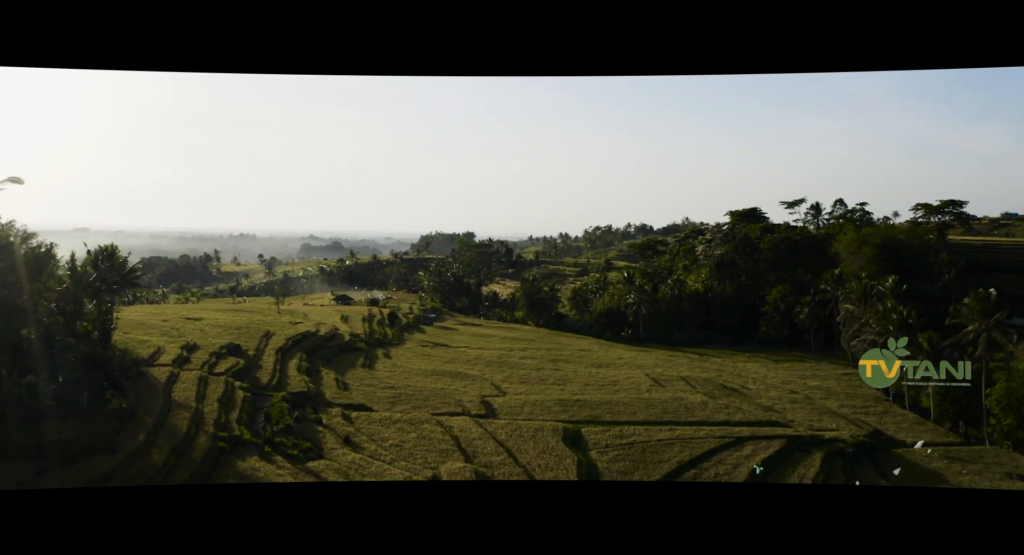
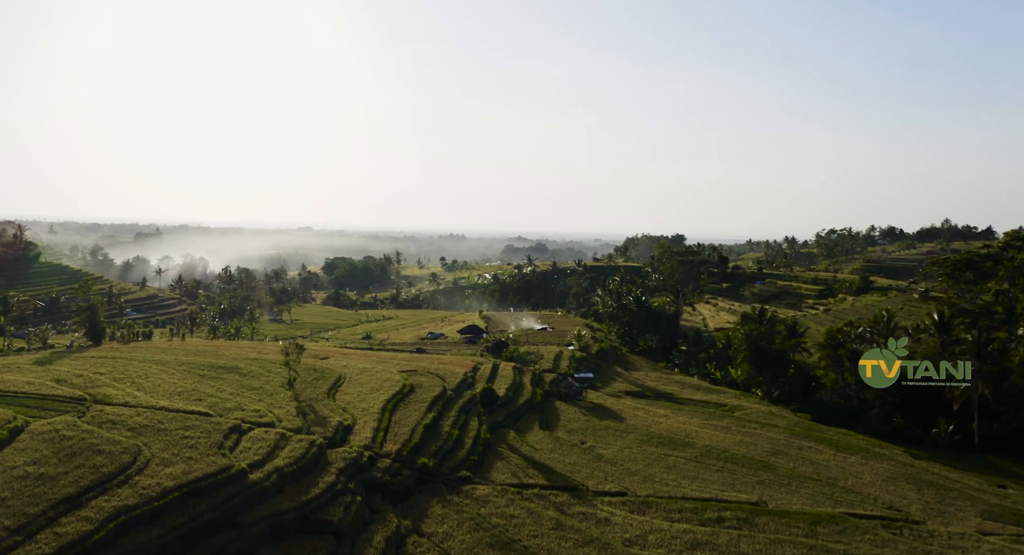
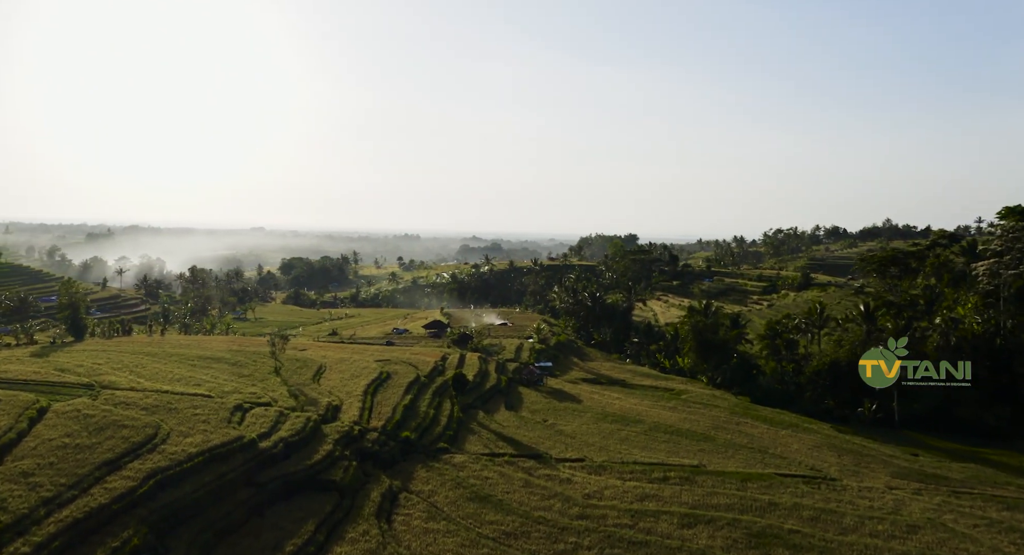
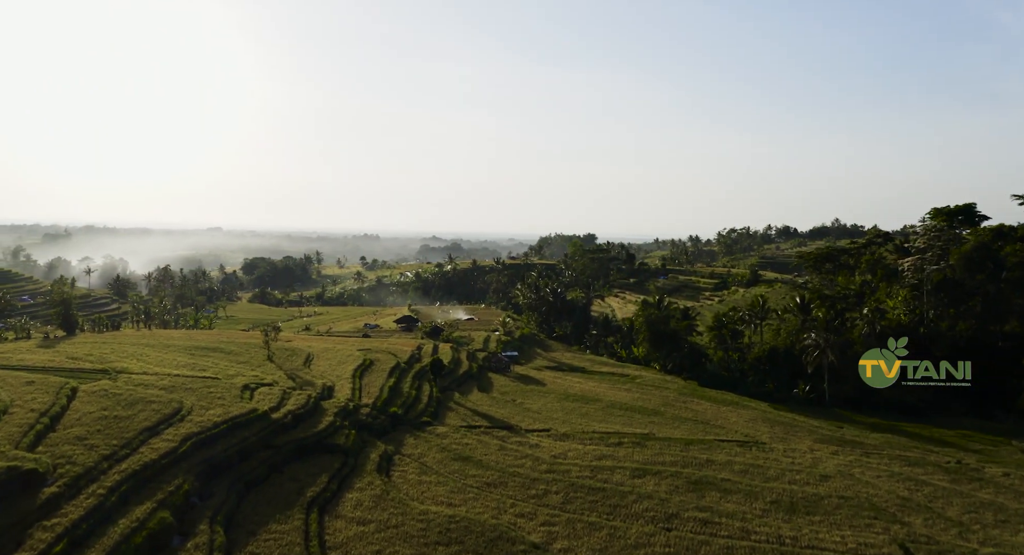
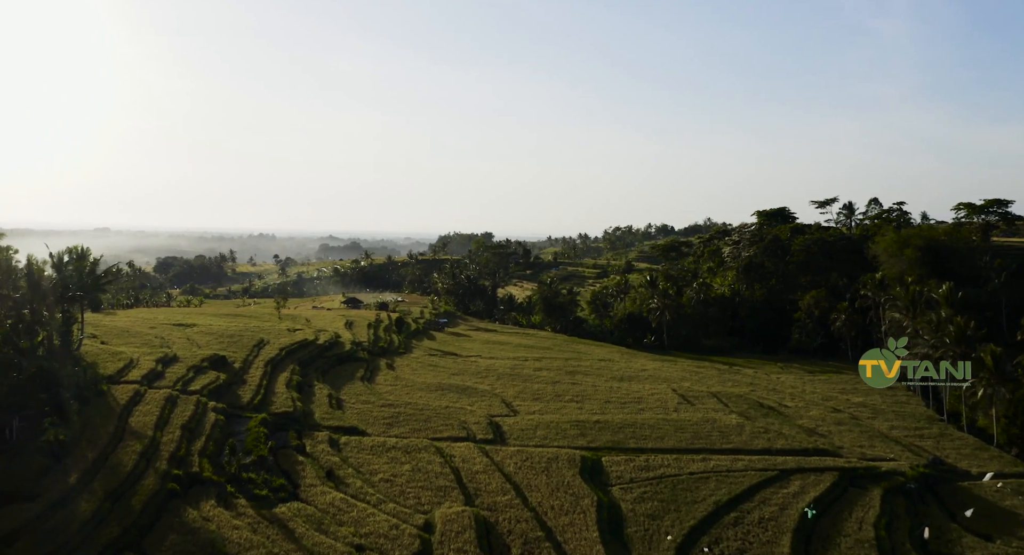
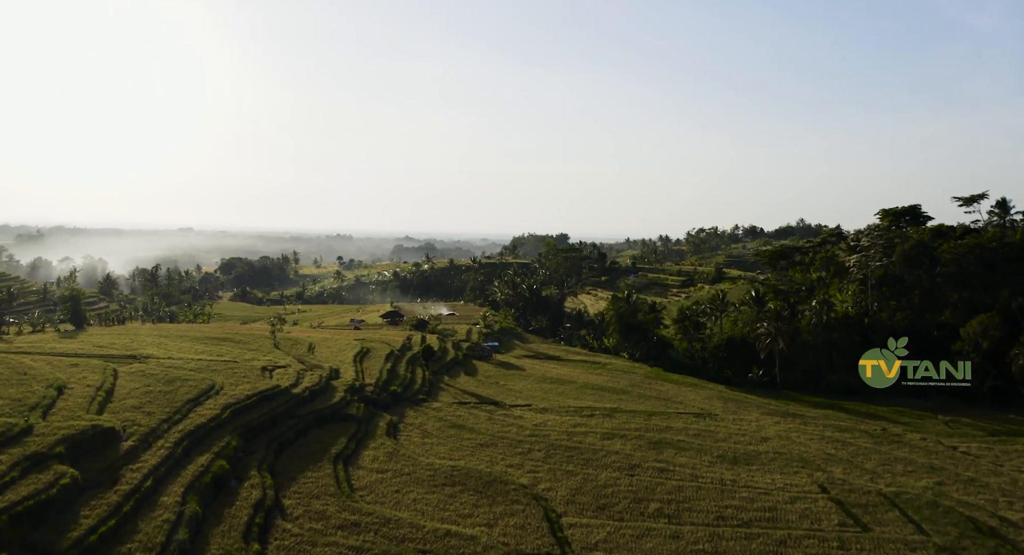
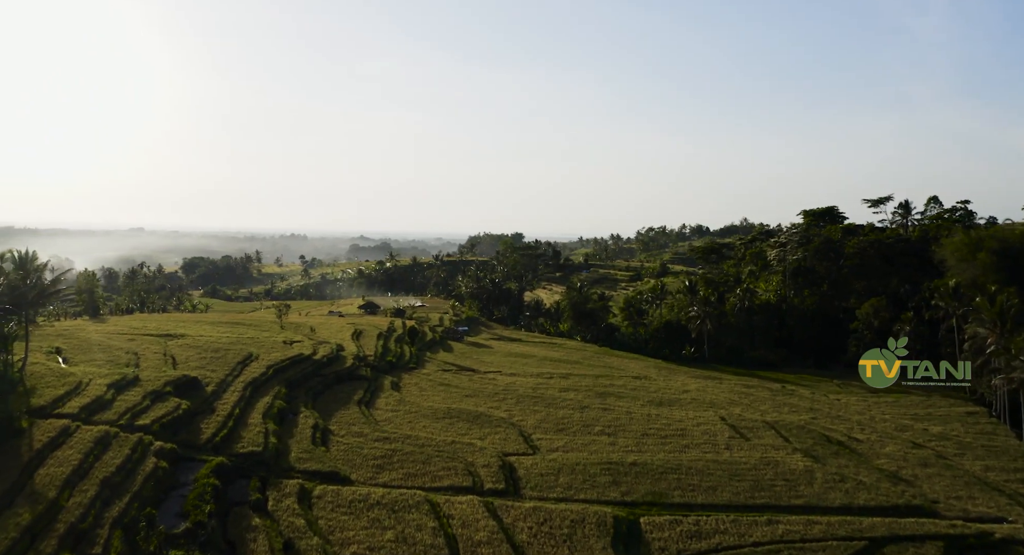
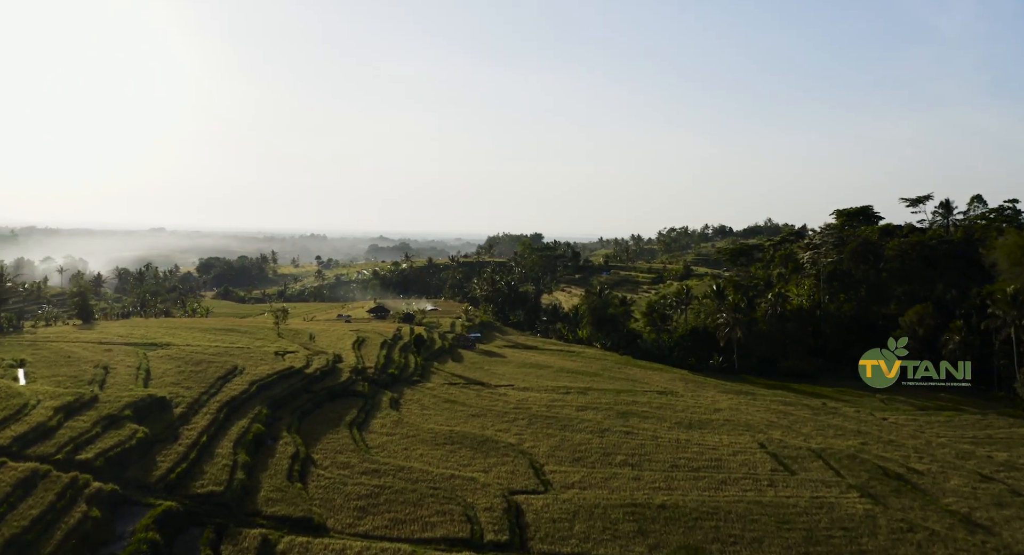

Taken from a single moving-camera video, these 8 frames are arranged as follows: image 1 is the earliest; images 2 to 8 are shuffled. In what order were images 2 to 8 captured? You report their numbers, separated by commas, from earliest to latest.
5, 7, 8, 6, 4, 3, 2
